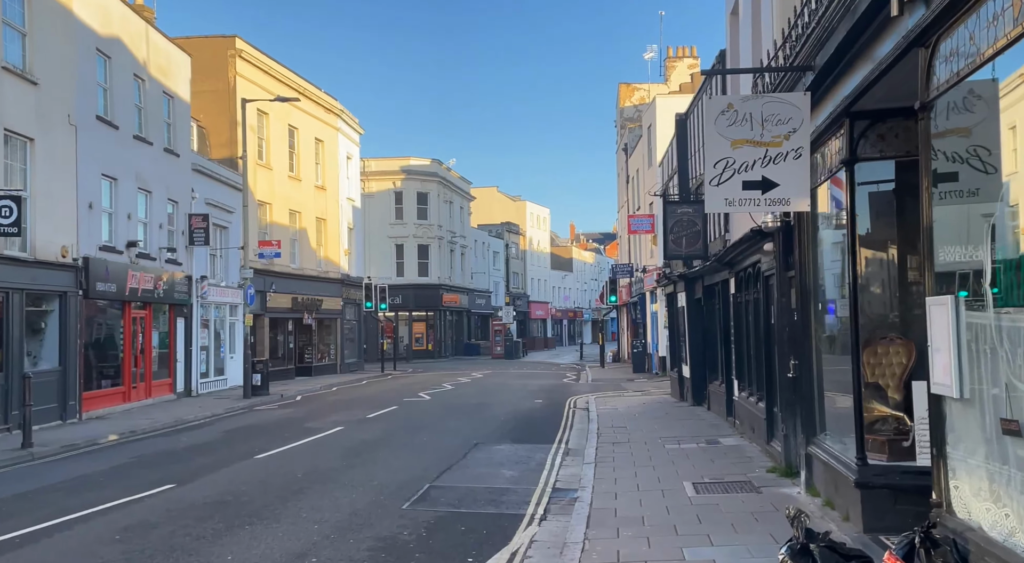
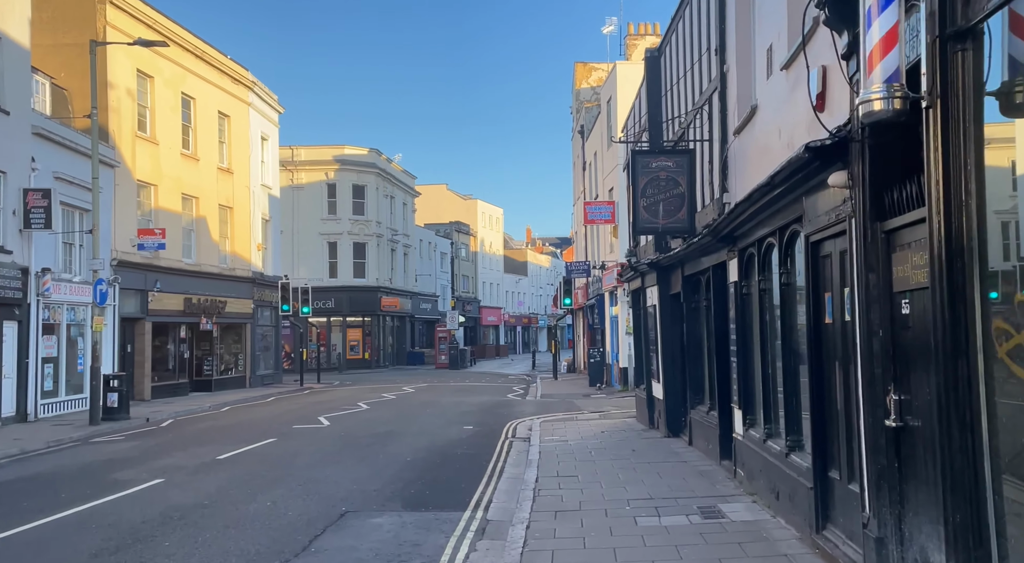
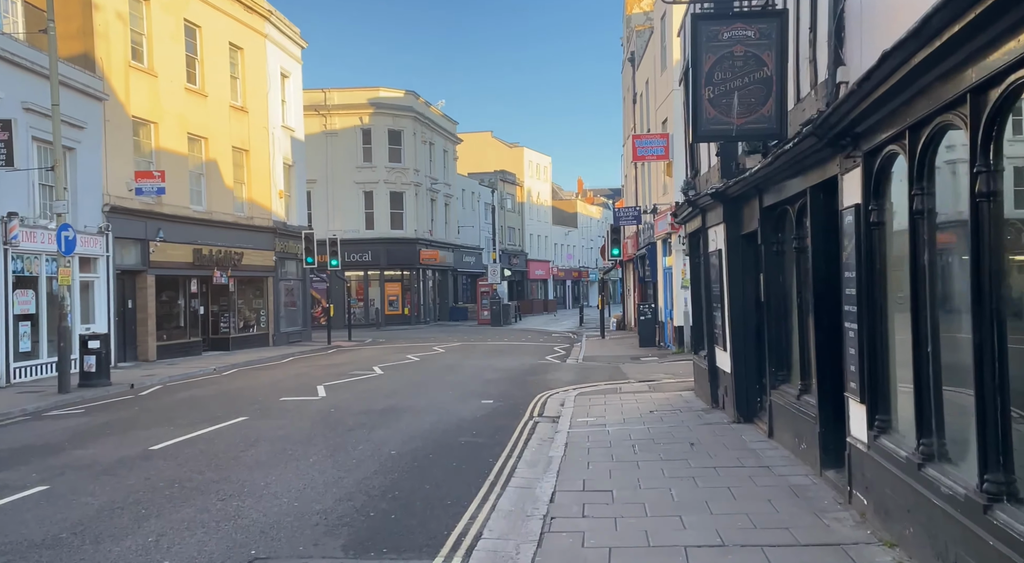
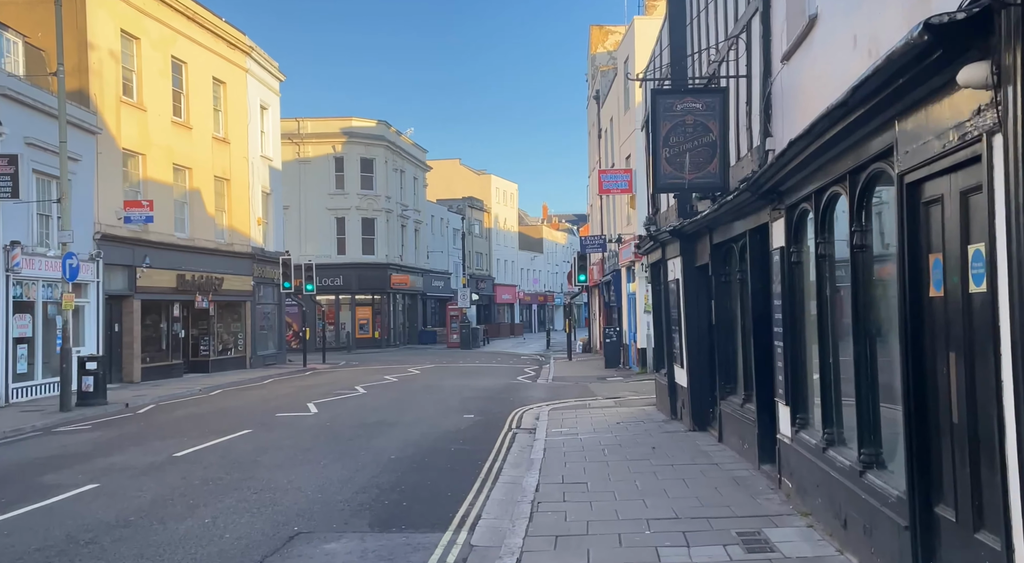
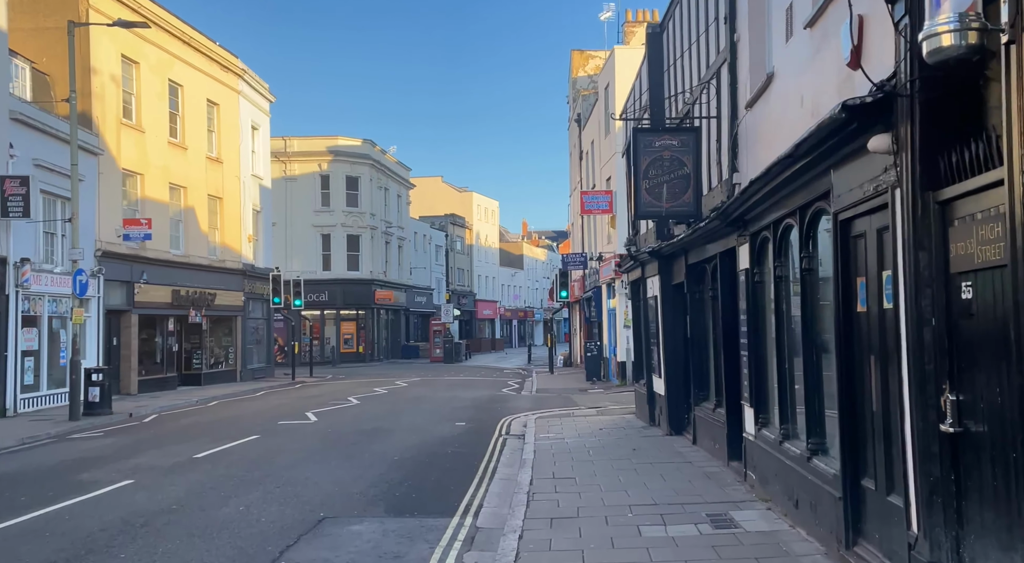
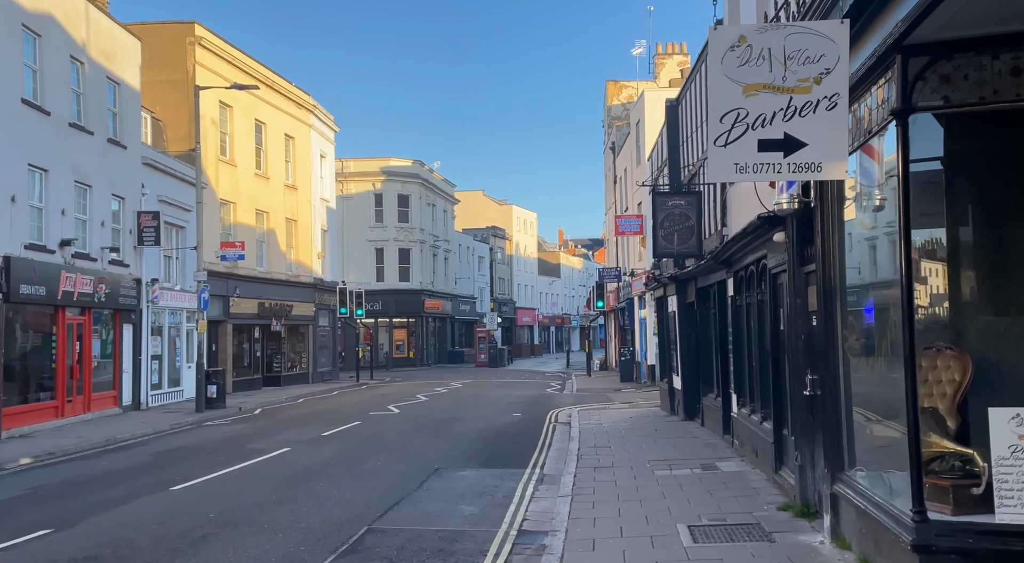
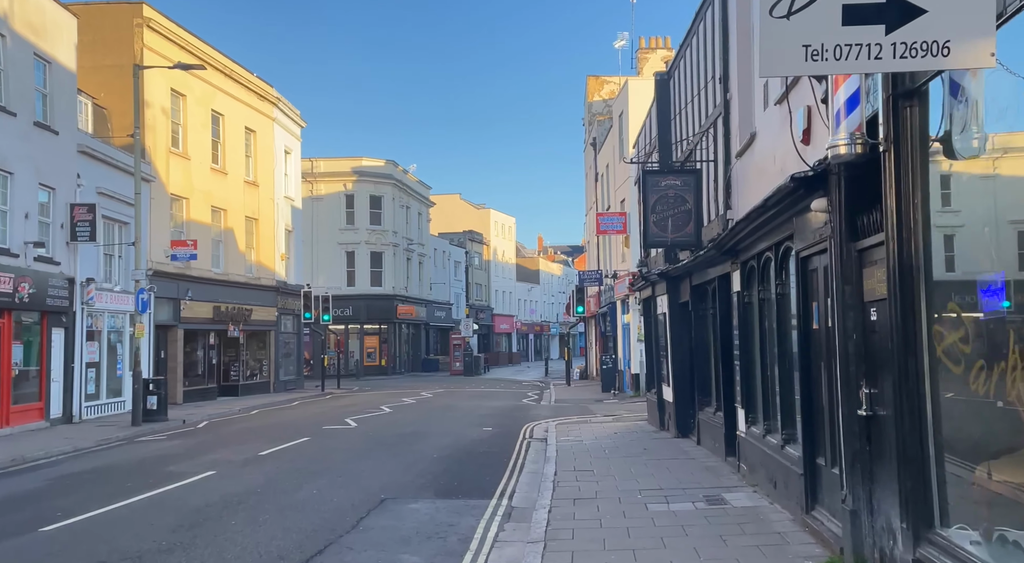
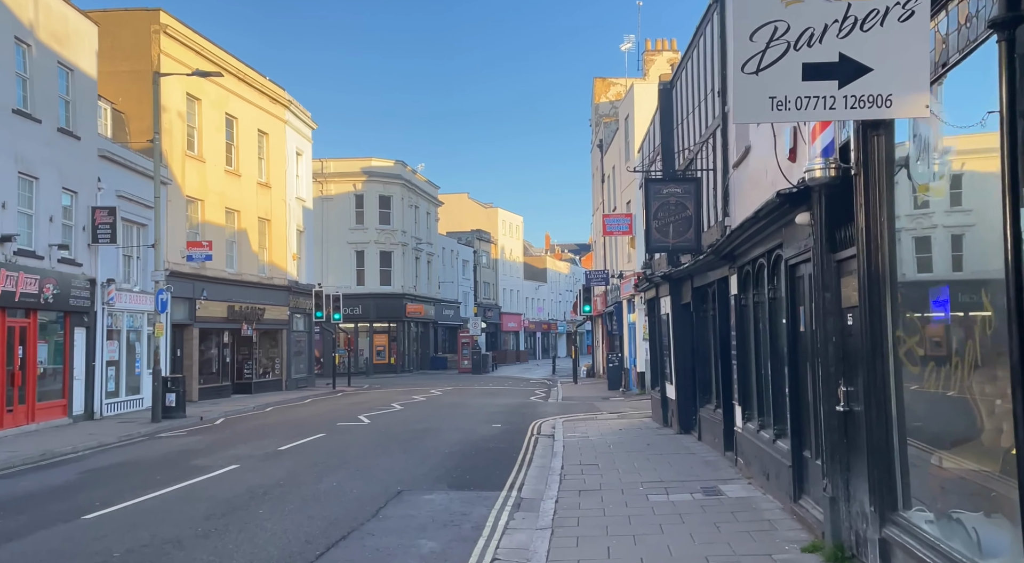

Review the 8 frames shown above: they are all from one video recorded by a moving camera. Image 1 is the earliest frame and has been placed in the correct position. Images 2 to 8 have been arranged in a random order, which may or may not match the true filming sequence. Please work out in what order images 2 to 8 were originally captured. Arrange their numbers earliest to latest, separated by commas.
6, 8, 7, 2, 5, 4, 3
